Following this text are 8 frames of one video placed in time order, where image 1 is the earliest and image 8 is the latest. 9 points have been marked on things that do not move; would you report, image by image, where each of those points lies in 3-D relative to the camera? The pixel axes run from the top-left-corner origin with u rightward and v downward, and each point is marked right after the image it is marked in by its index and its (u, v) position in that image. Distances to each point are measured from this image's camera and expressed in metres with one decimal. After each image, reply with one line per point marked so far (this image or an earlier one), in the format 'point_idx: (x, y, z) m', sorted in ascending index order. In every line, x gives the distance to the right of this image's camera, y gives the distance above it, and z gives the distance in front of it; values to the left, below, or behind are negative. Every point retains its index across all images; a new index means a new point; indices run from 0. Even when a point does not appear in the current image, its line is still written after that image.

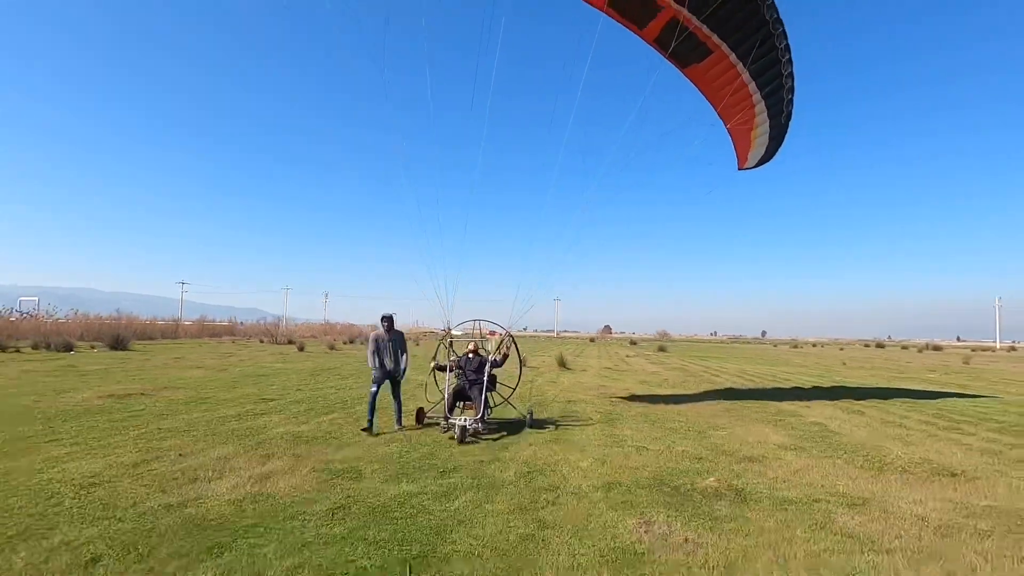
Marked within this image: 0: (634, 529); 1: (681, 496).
0: (+0.8, -1.7, +3.6) m
1: (+1.3, -1.7, +4.2) m
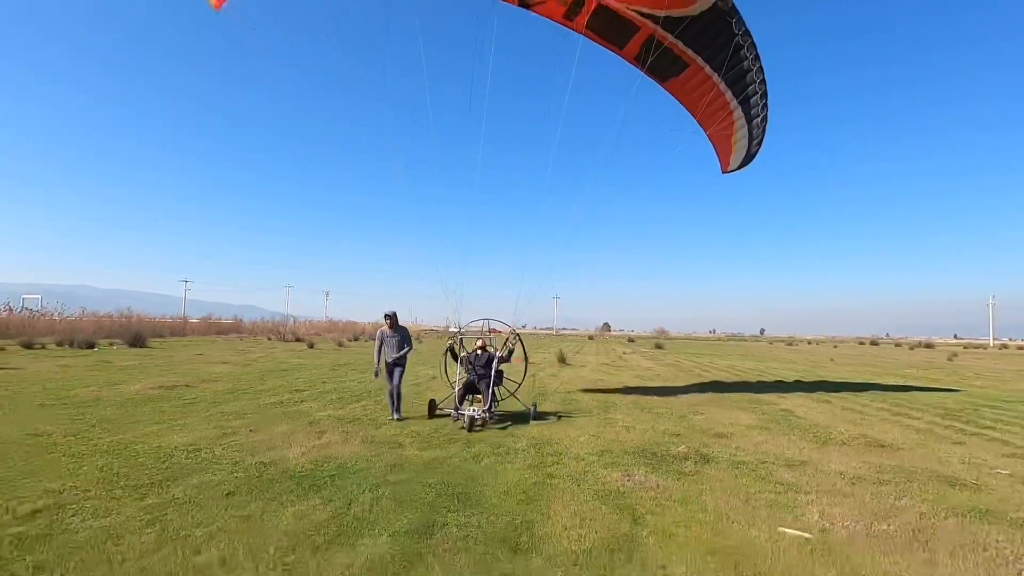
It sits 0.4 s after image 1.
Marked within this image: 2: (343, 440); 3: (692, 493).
0: (+0.9, -1.8, +4.9) m
1: (+1.5, -1.8, +5.6) m
2: (-2.2, -1.8, +6.5) m
3: (+1.5, -1.7, +4.4) m
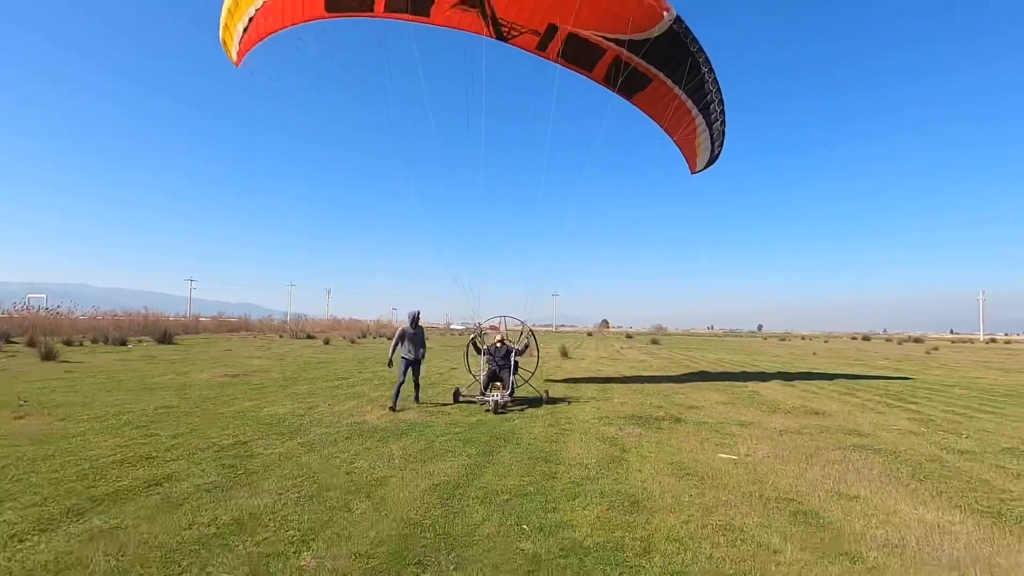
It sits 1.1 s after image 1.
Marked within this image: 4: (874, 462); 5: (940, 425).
0: (+1.3, -1.8, +7.0) m
1: (+1.8, -1.9, +7.7) m
2: (-1.8, -1.9, +8.6) m
3: (+1.8, -1.8, +6.5) m
4: (+3.7, -1.8, +5.6) m
5: (+6.2, -2.0, +7.9) m
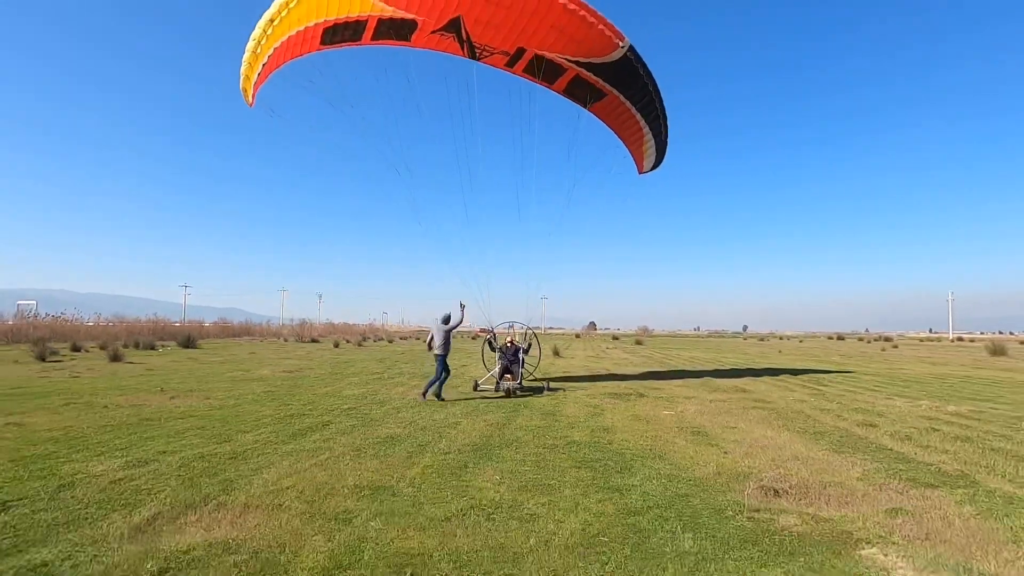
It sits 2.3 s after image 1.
0: (+1.5, -2.1, +10.4) m
1: (+2.1, -2.2, +11.1) m
2: (-1.6, -2.3, +11.9) m
3: (+2.1, -2.1, +9.9) m
4: (+4.0, -2.0, +9.0) m
5: (+6.5, -2.3, +11.4) m
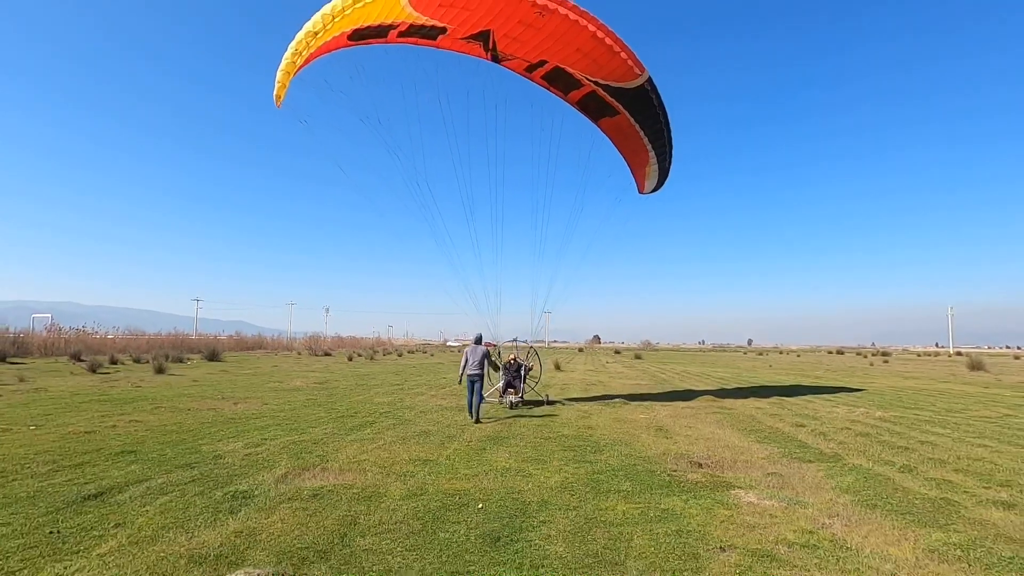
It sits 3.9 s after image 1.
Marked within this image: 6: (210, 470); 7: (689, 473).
0: (+1.6, -2.7, +12.6) m
1: (+2.2, -2.8, +13.3) m
2: (-1.5, -2.9, +14.1) m
3: (+2.2, -2.7, +12.1) m
4: (+4.1, -2.6, +11.2) m
5: (+6.6, -2.9, +13.5) m
6: (-3.3, -2.0, +6.3) m
7: (+2.0, -2.1, +6.4) m
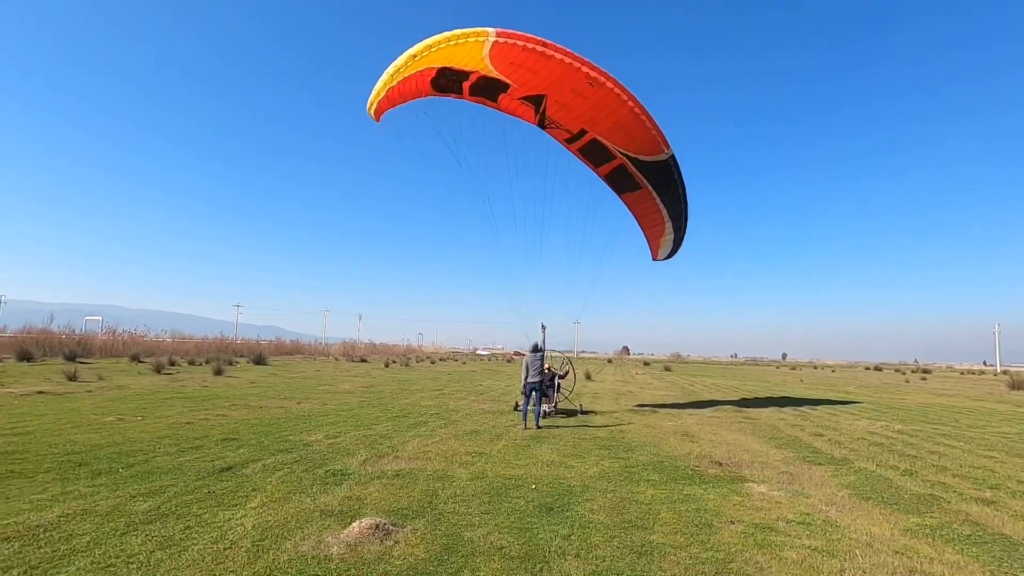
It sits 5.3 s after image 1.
0: (+2.5, -3.1, +13.6) m
1: (+3.1, -3.2, +14.2) m
2: (-0.5, -3.2, +15.2) m
3: (+3.1, -3.1, +13.1) m
4: (+5.0, -3.0, +12.1) m
5: (+7.5, -3.3, +14.3) m
6: (-2.8, -2.2, +7.5) m
7: (+2.6, -2.4, +7.4) m
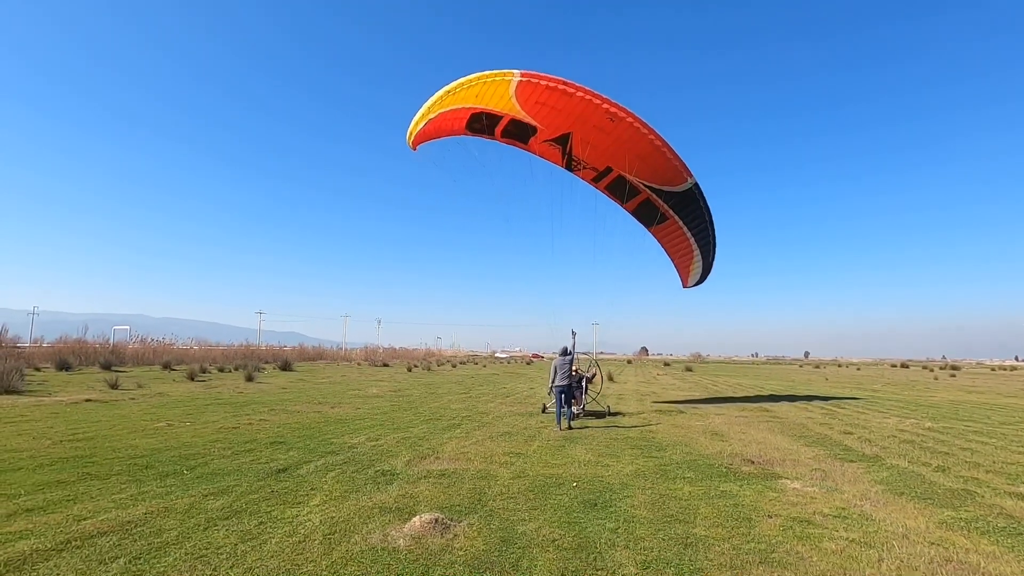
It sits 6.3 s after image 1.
0: (+3.3, -3.1, +13.8) m
1: (+3.9, -3.2, +14.4) m
2: (+0.3, -3.3, +15.5) m
3: (+3.8, -3.1, +13.2) m
4: (+5.6, -3.0, +12.2) m
5: (+8.3, -3.3, +14.3) m
6: (-2.2, -2.4, +7.9) m
7: (+3.1, -2.4, +7.6) m
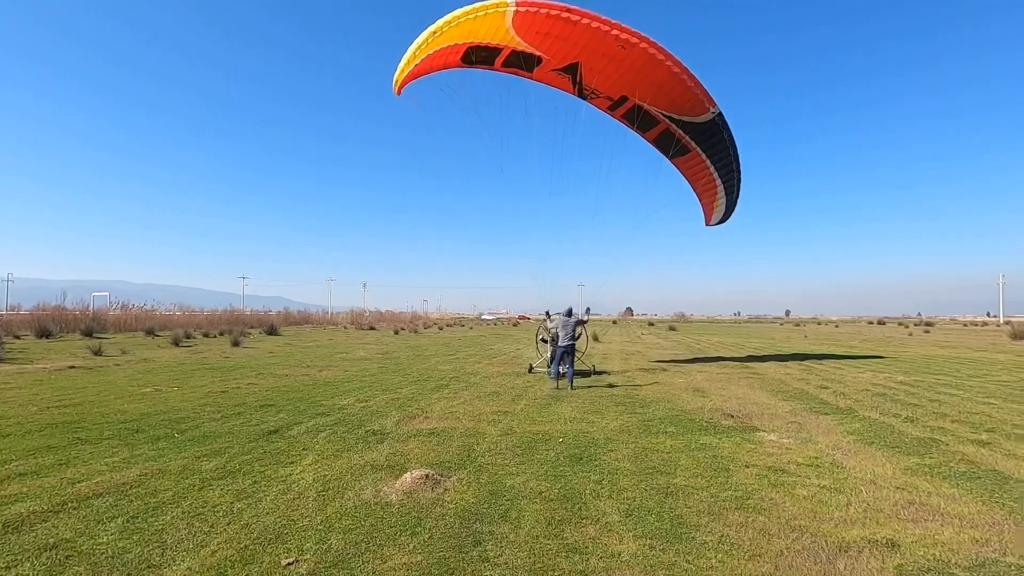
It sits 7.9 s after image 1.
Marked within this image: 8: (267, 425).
0: (+2.9, -2.2, +14.1) m
1: (+3.5, -2.2, +14.7) m
2: (-0.1, -2.3, +15.8) m
3: (+3.4, -2.2, +13.6) m
4: (+5.3, -2.1, +12.6) m
5: (+7.9, -2.2, +14.8) m
6: (-2.4, -1.8, +8.0) m
7: (+3.0, -1.9, +7.9) m
8: (-3.3, -1.8, +7.5) m
